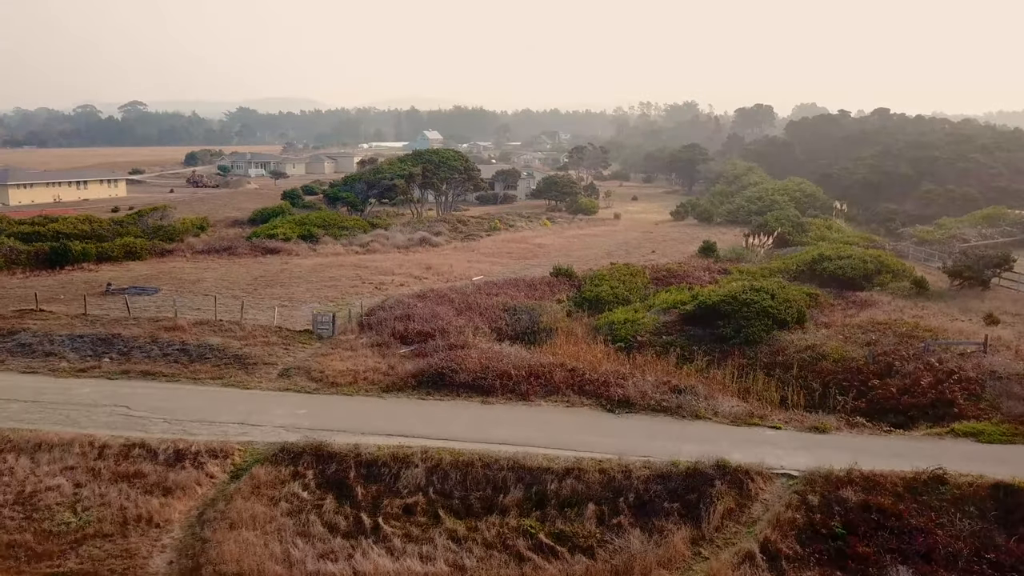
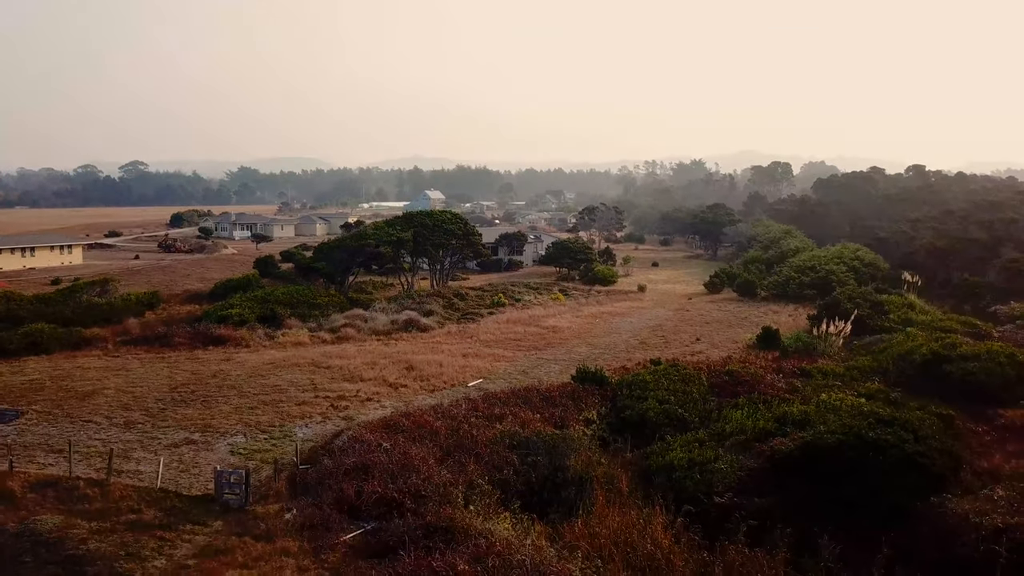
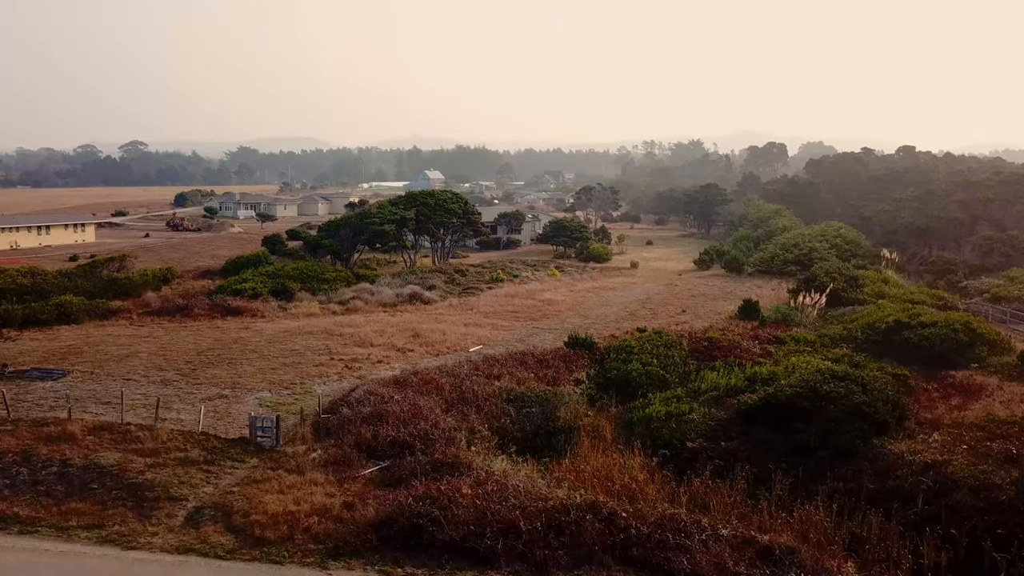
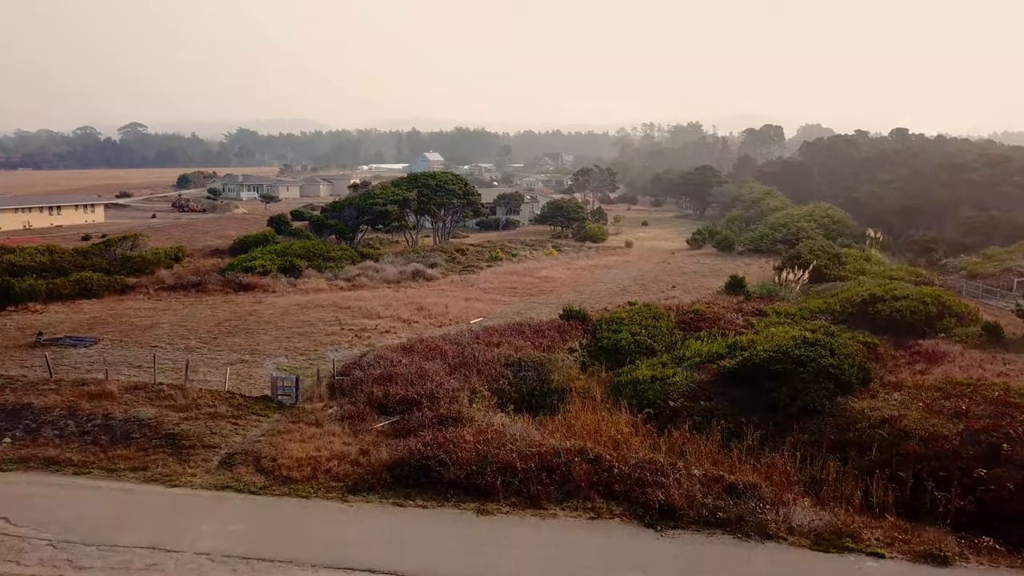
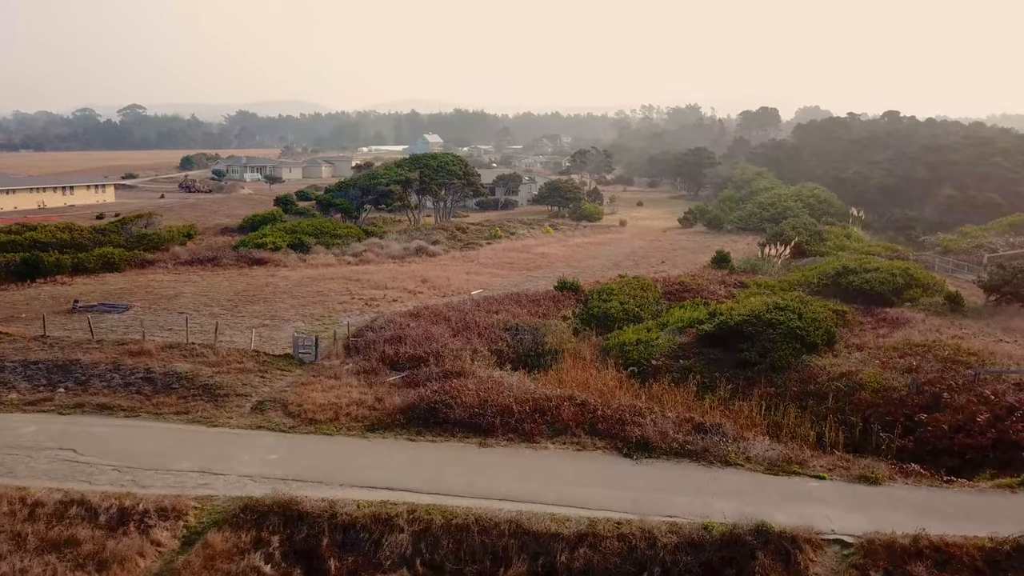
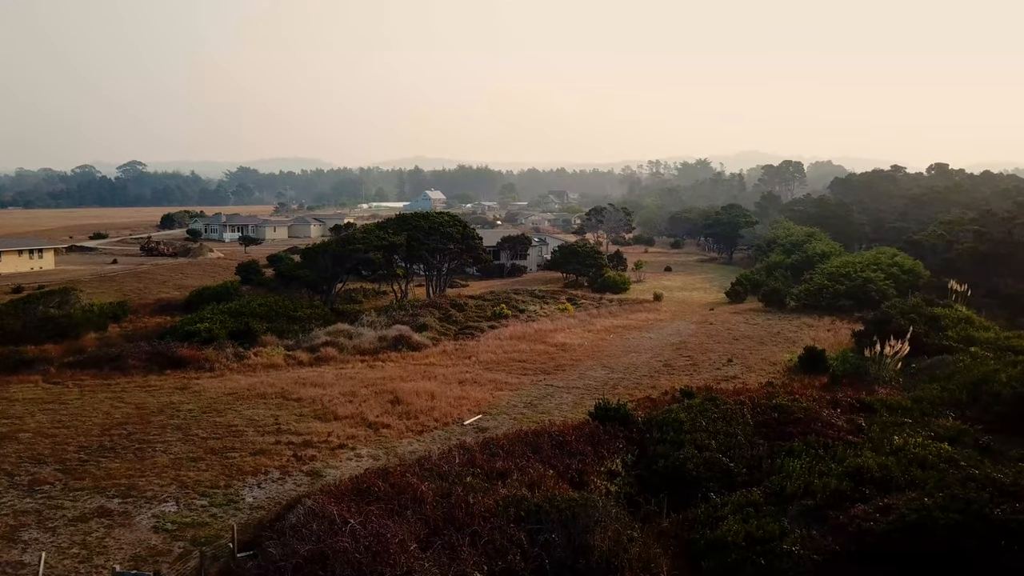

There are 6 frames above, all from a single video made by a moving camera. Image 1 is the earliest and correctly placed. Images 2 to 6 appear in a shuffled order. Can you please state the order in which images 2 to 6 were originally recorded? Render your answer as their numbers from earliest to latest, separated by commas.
5, 4, 3, 2, 6
